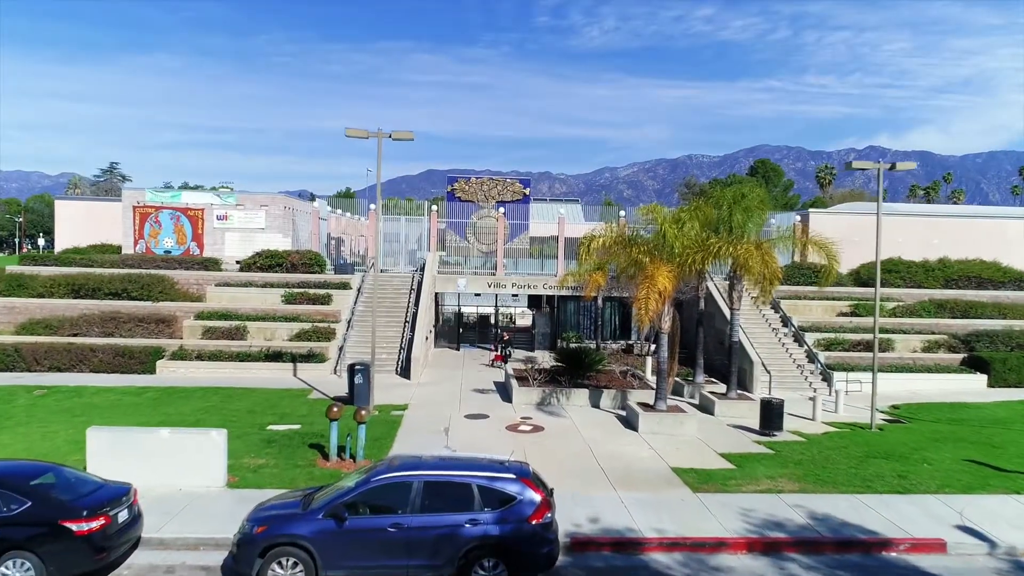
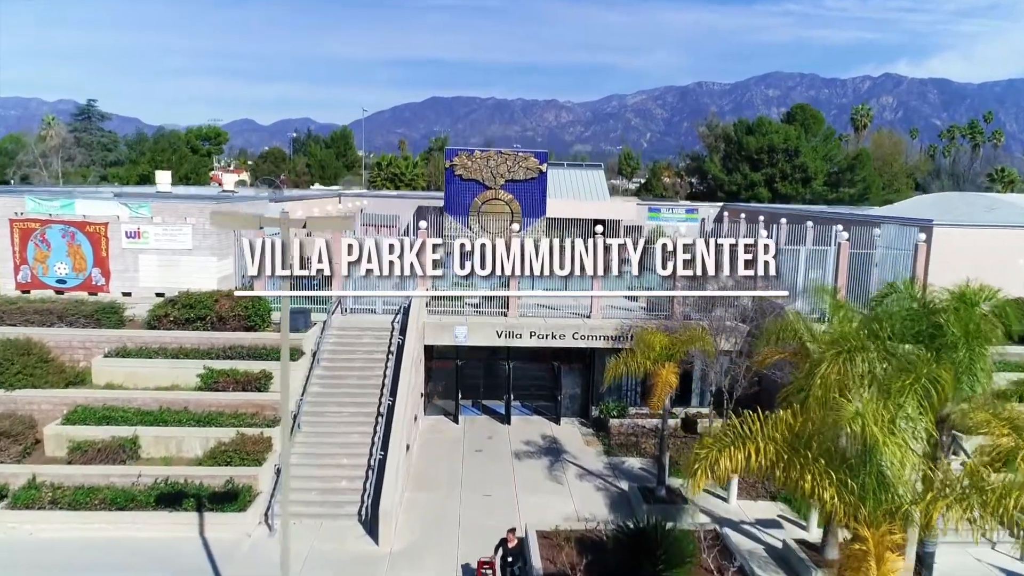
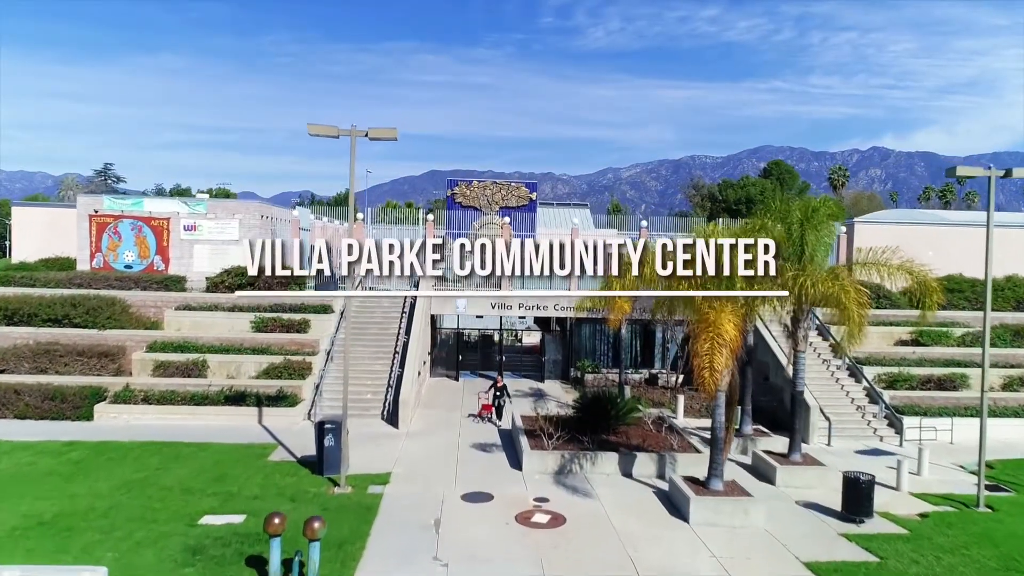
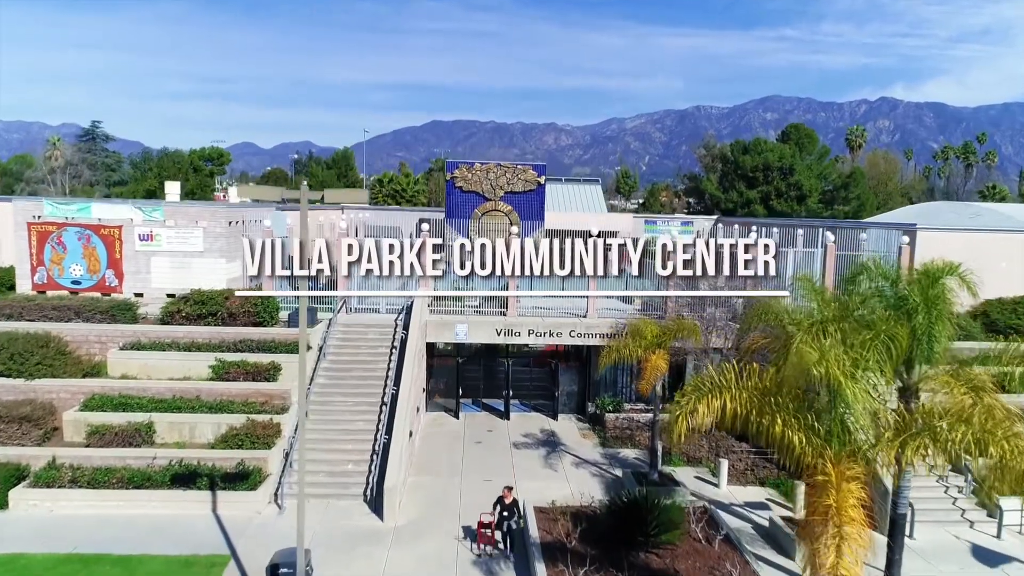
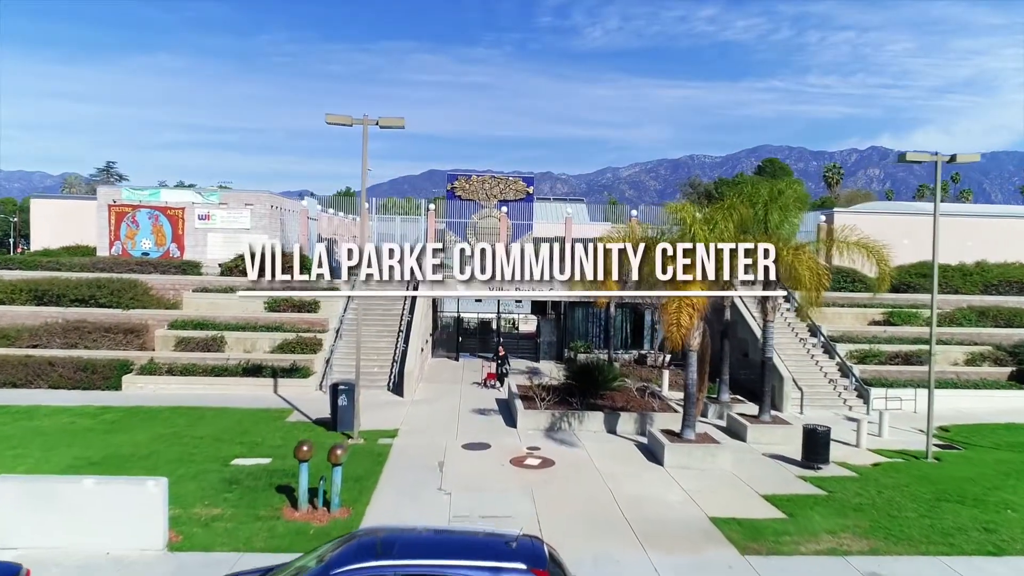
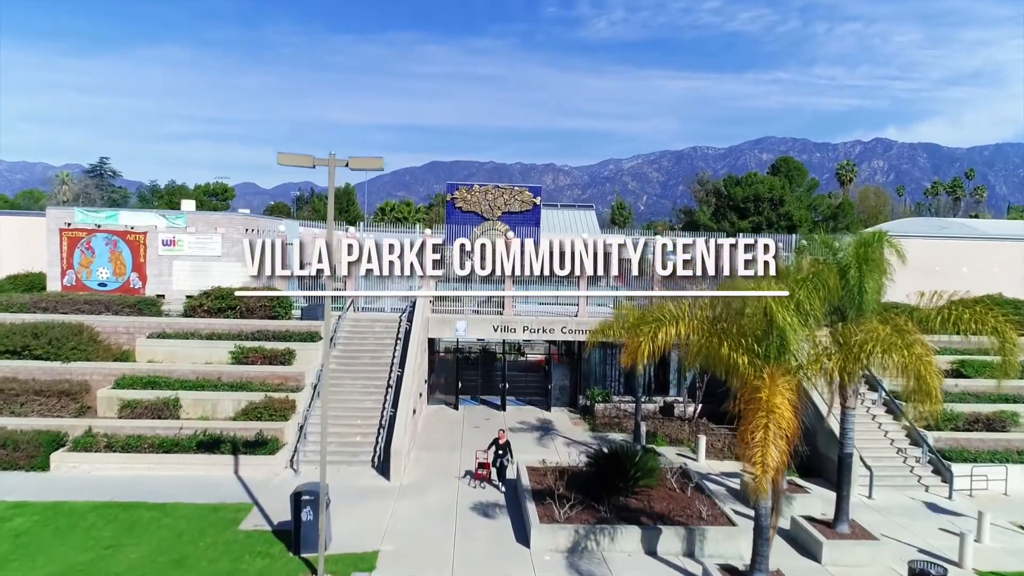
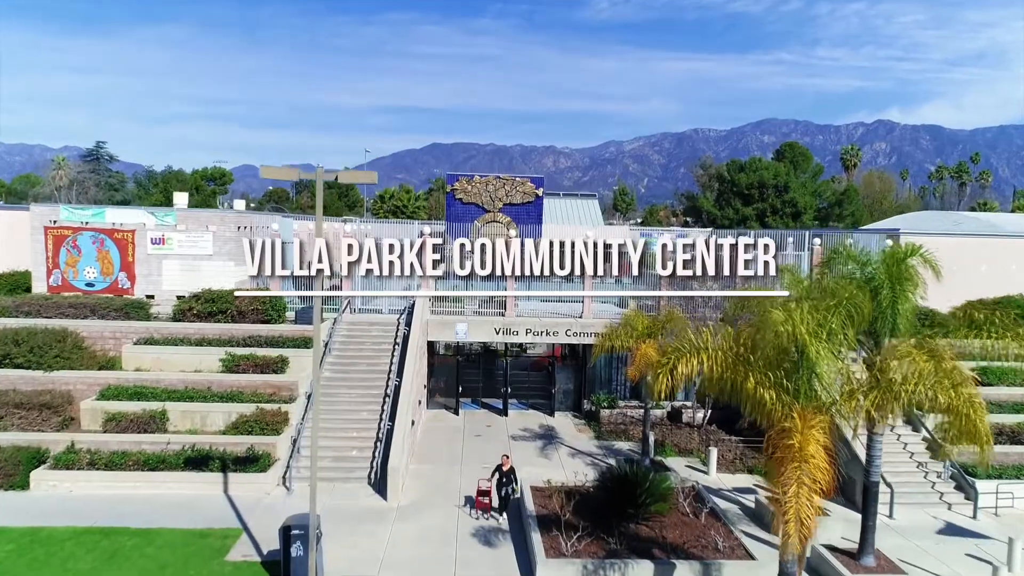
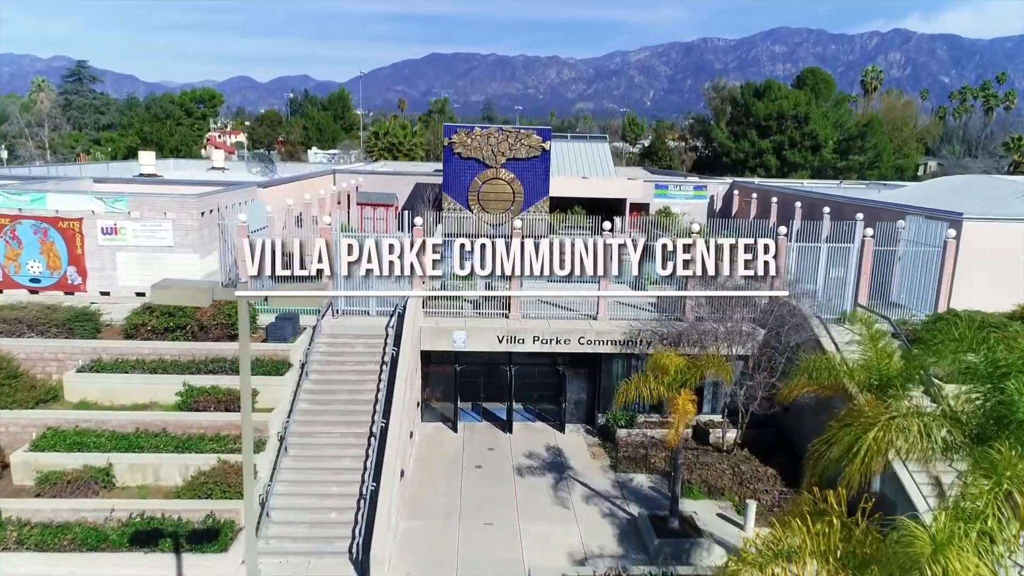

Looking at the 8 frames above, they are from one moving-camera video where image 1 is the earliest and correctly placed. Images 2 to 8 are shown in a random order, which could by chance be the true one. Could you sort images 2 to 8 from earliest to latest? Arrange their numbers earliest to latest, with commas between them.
5, 3, 6, 7, 4, 2, 8
